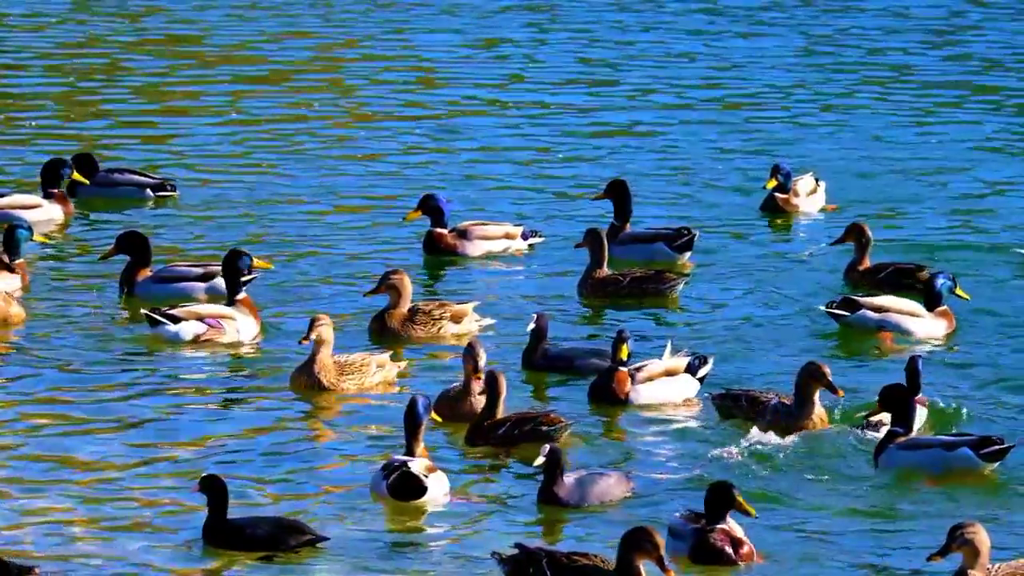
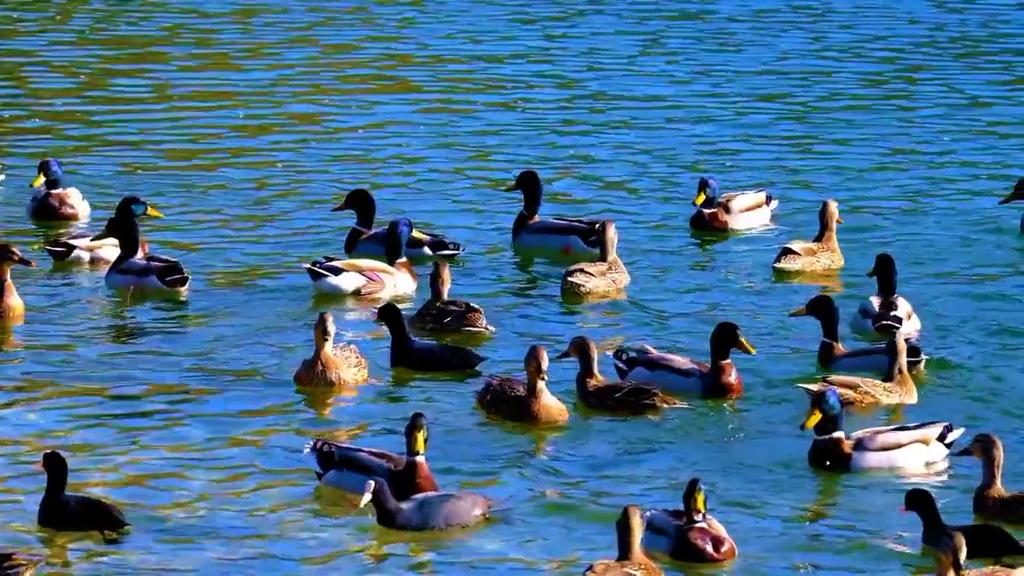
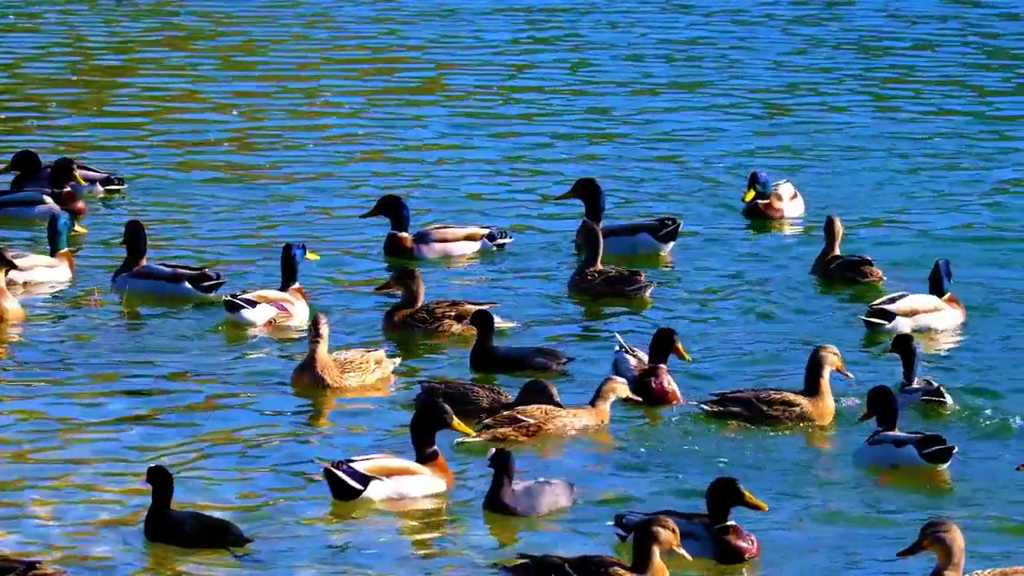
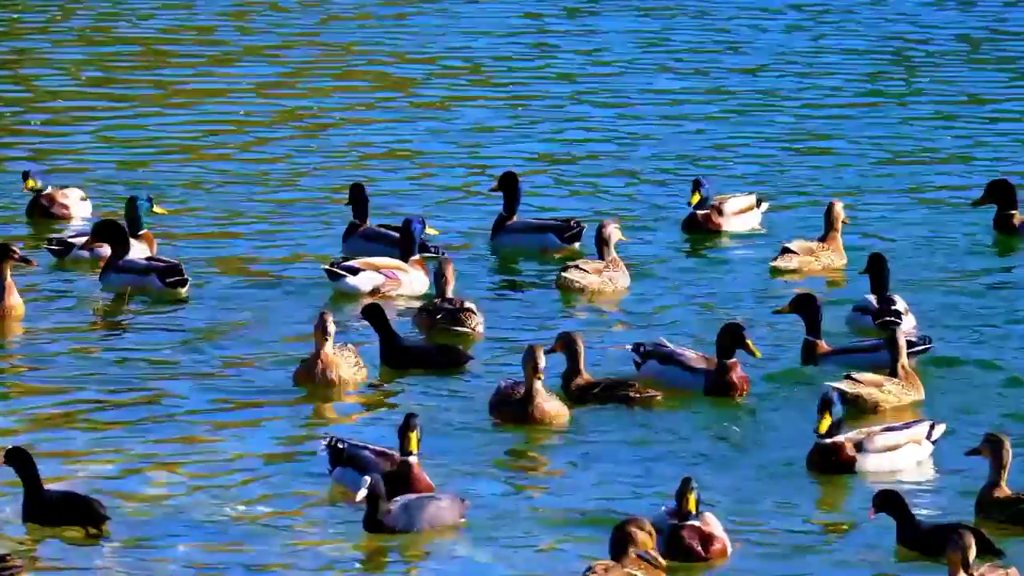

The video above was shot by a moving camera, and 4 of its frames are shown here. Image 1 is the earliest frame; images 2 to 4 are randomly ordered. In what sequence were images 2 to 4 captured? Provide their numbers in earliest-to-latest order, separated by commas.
3, 2, 4
